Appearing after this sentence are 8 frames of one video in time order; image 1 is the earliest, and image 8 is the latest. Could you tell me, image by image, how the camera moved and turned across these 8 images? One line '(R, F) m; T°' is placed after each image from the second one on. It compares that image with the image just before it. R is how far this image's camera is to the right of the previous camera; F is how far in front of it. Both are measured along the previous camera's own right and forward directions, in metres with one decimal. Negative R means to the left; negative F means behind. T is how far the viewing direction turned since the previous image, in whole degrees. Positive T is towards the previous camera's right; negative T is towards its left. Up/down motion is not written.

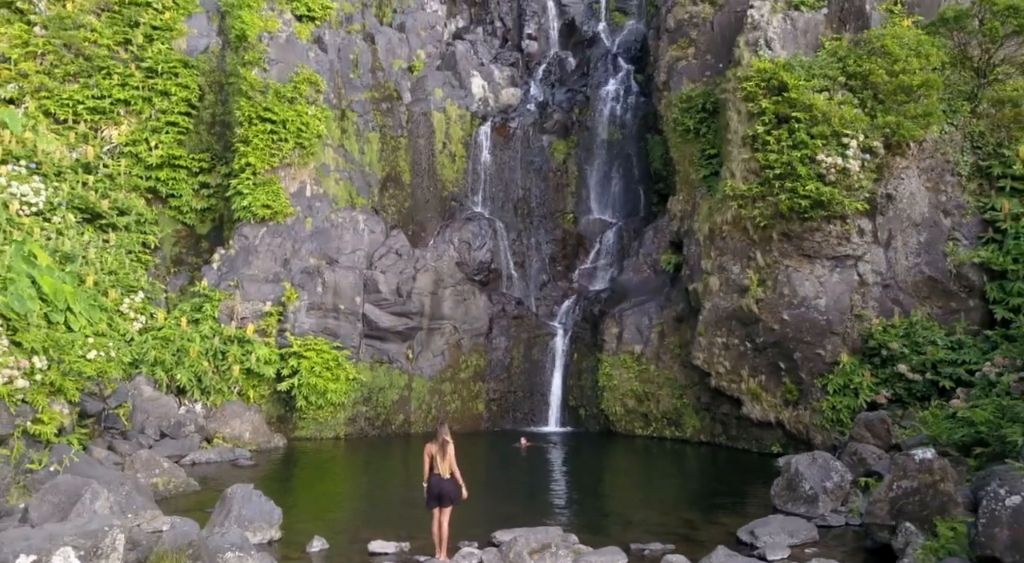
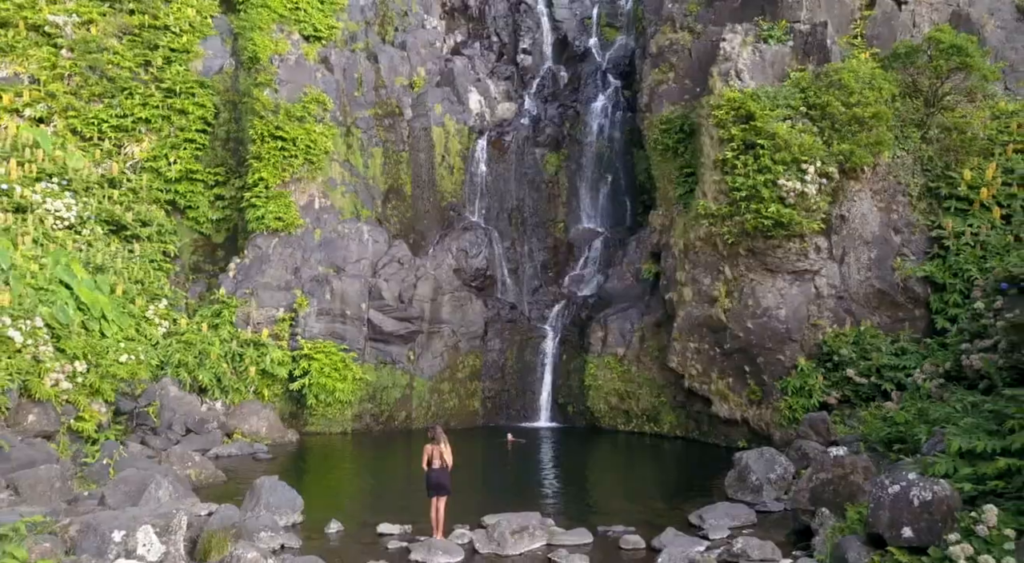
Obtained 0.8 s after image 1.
(+0.1, -1.0) m; 0°
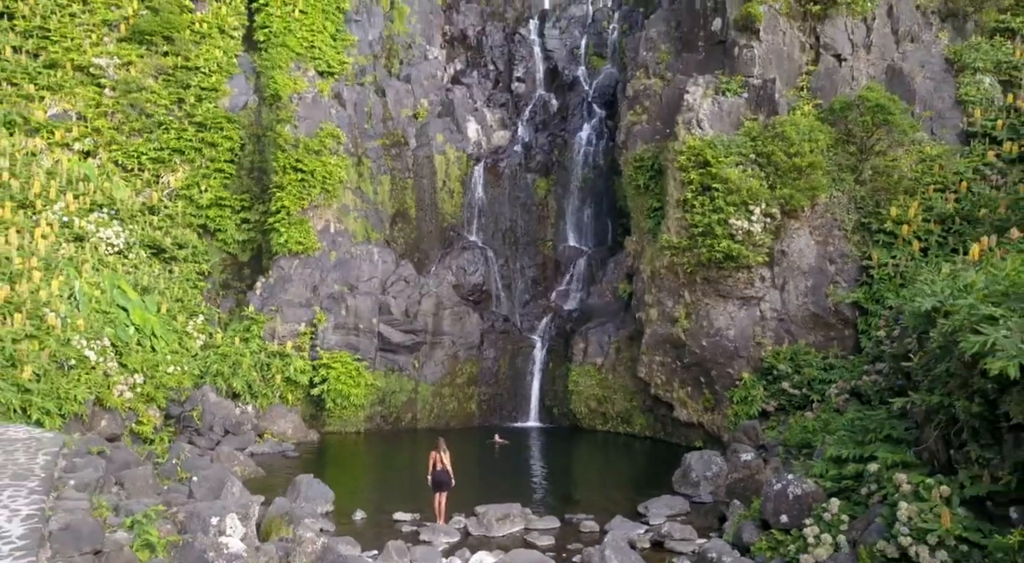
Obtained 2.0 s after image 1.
(+0.2, -1.7) m; 0°
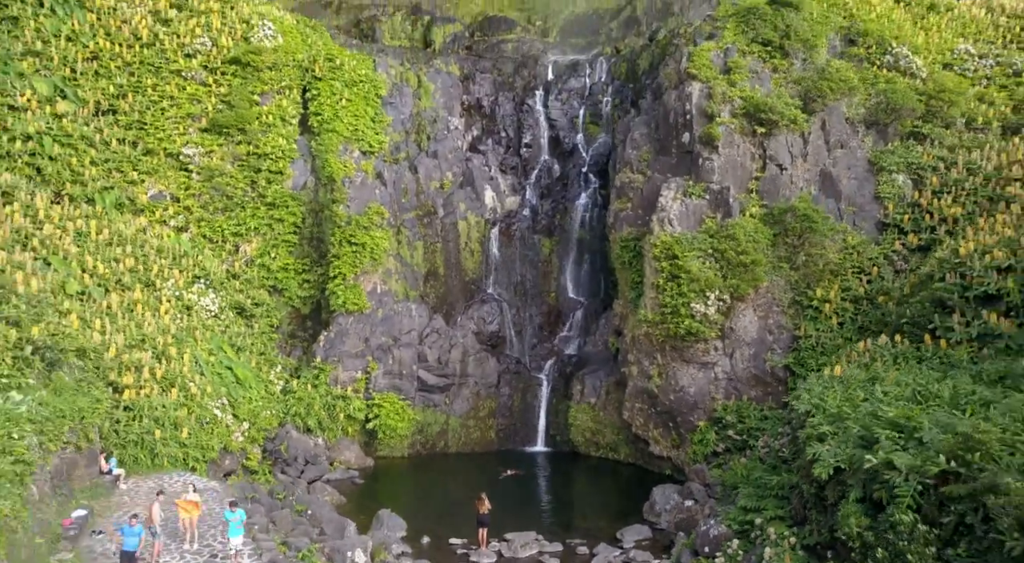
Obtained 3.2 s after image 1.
(-0.3, -3.6) m; 0°
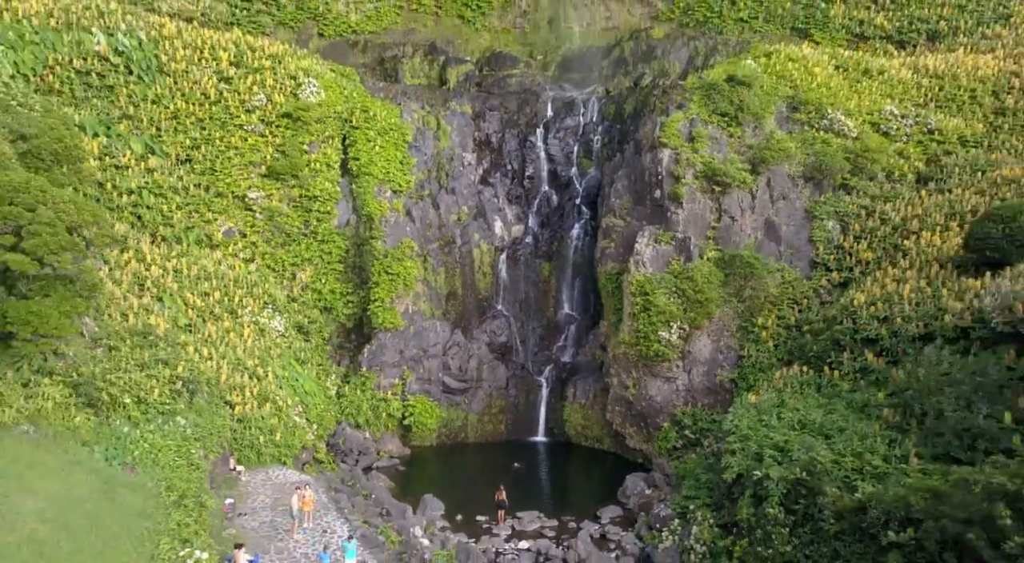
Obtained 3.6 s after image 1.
(-0.2, -4.2) m; 0°
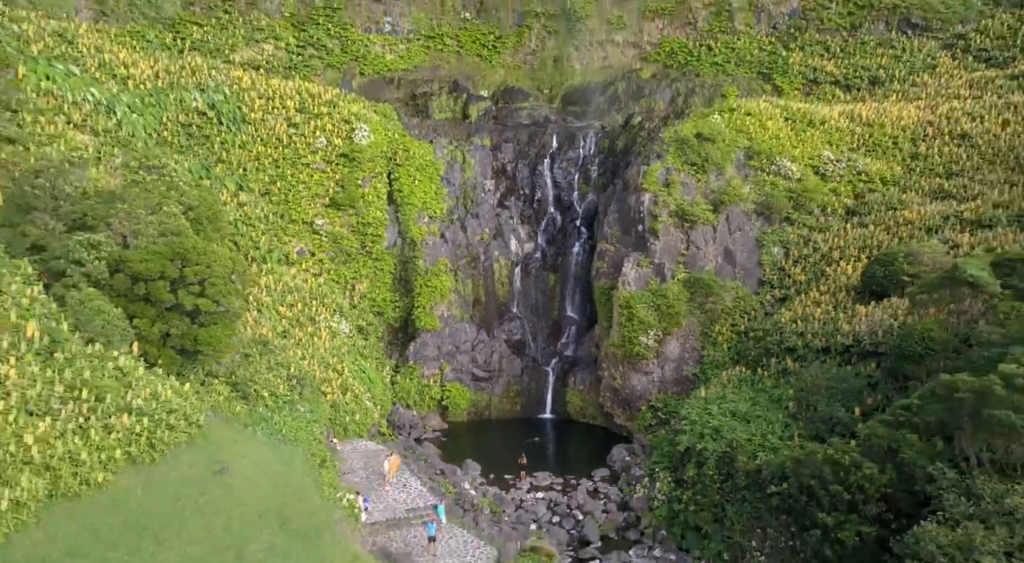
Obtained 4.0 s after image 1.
(-0.7, -6.0) m; 0°
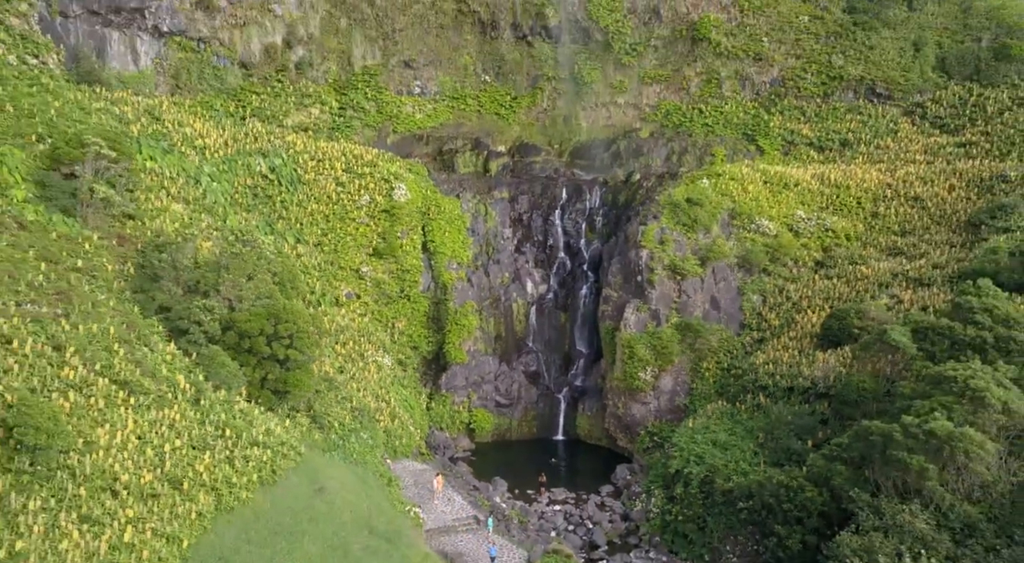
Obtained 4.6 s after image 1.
(-0.9, -4.8) m; 0°
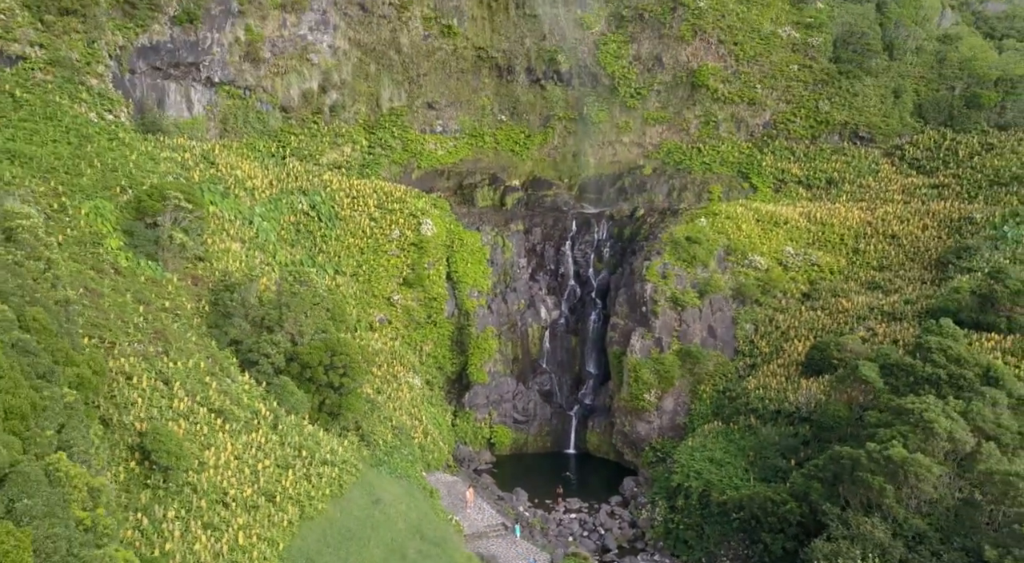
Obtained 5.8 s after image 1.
(-1.1, -3.6) m; 0°
